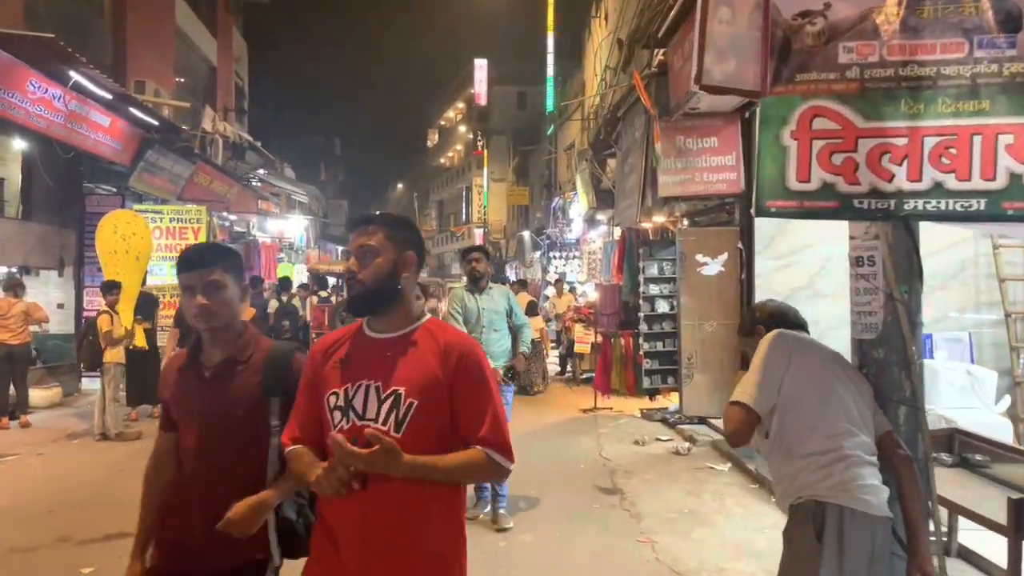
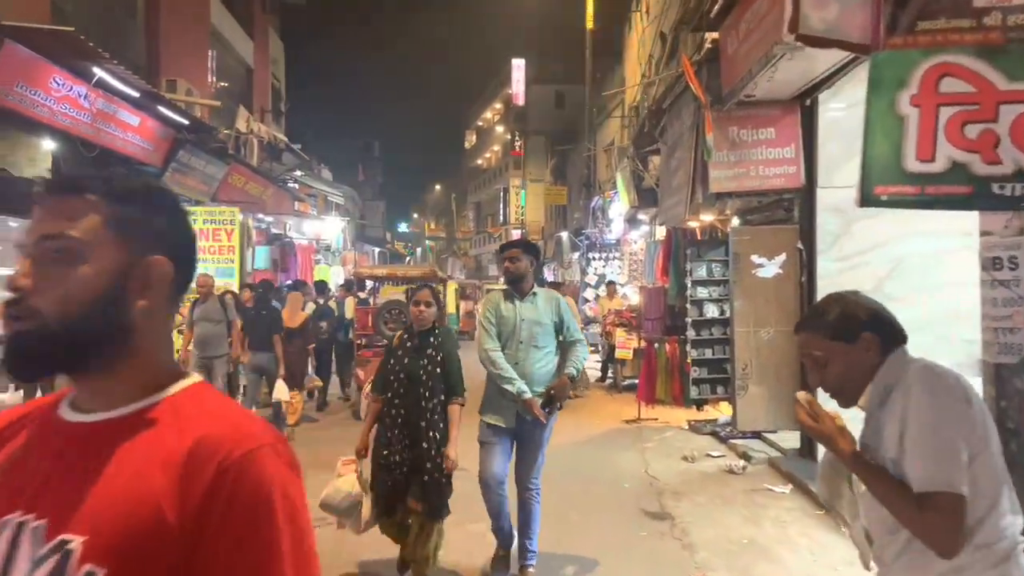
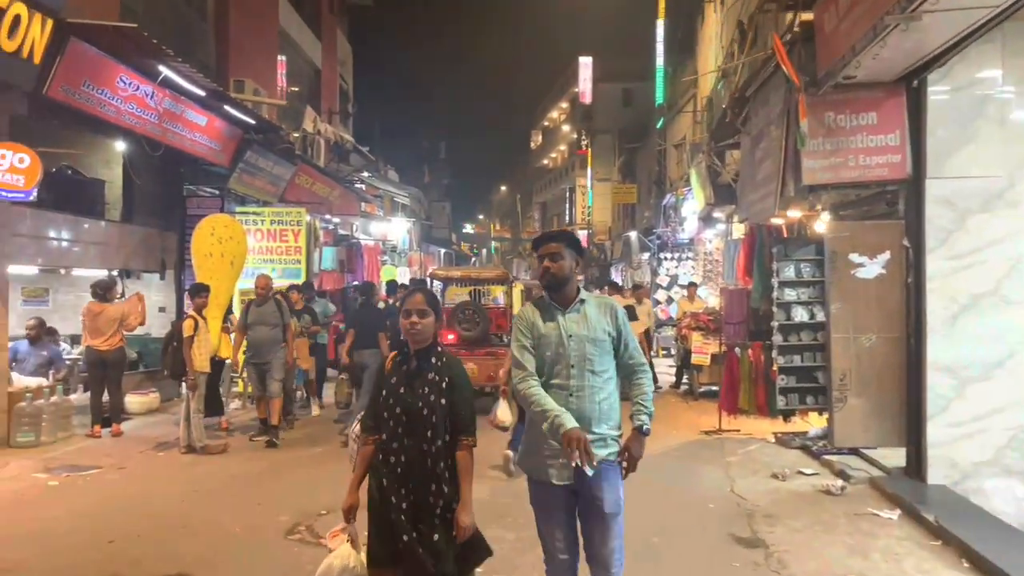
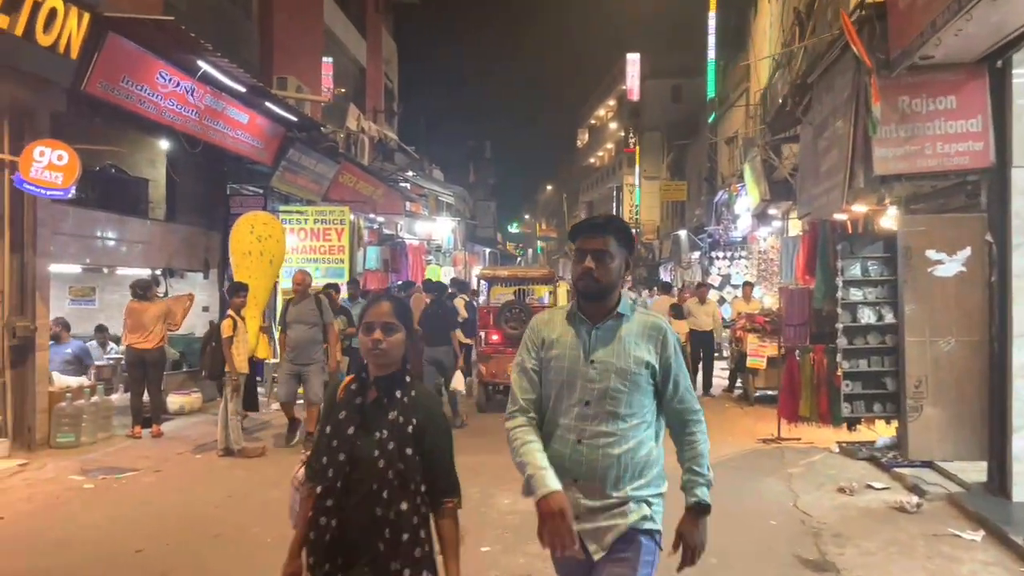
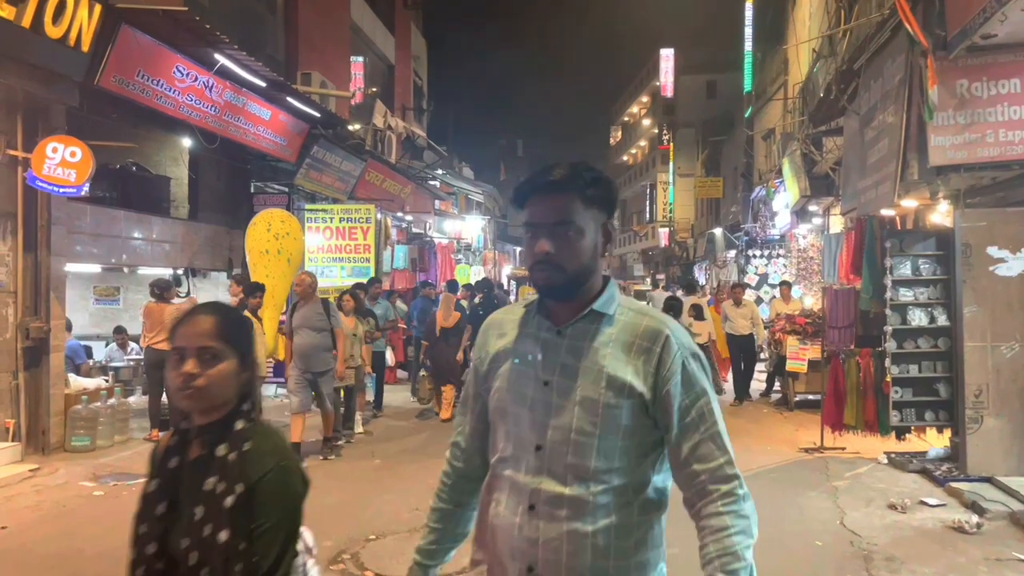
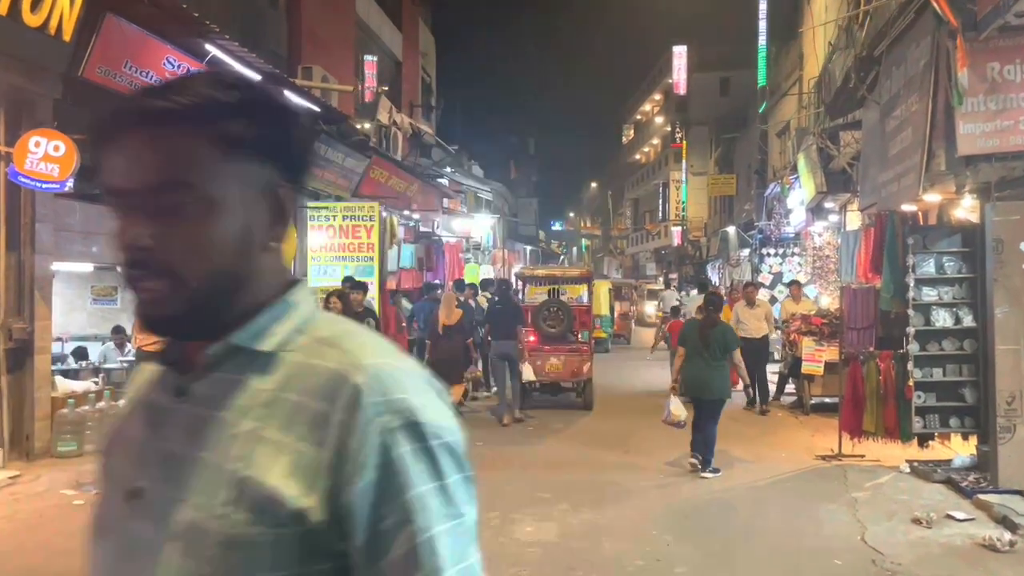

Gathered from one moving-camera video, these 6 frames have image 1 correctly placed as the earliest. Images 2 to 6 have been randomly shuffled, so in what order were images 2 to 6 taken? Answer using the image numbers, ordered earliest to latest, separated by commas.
2, 3, 4, 5, 6
